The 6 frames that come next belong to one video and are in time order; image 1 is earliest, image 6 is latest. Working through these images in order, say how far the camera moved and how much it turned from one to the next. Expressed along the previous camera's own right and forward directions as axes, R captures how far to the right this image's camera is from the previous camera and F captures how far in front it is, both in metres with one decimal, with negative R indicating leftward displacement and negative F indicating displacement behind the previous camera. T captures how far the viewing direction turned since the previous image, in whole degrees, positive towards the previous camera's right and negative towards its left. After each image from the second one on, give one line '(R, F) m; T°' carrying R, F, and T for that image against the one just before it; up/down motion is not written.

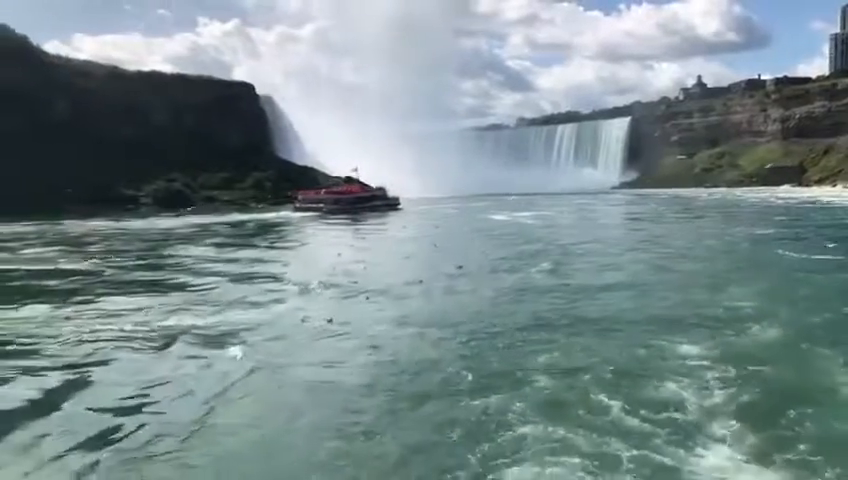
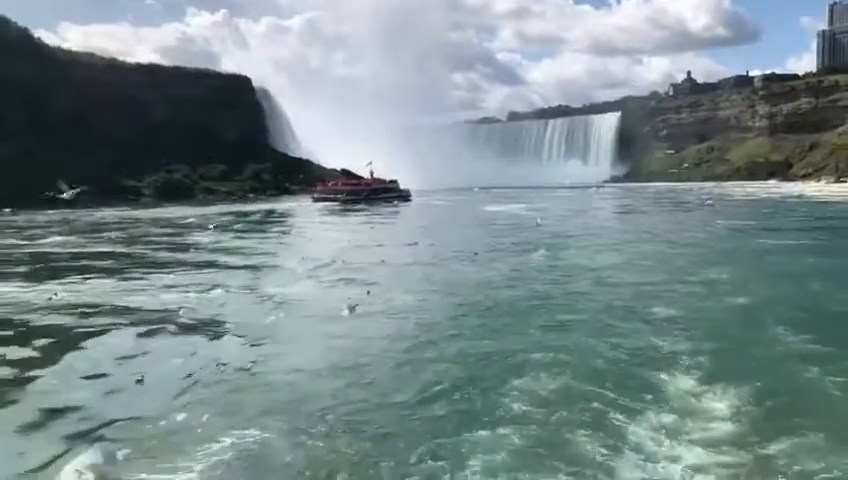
(-0.2, -0.8) m; +1°
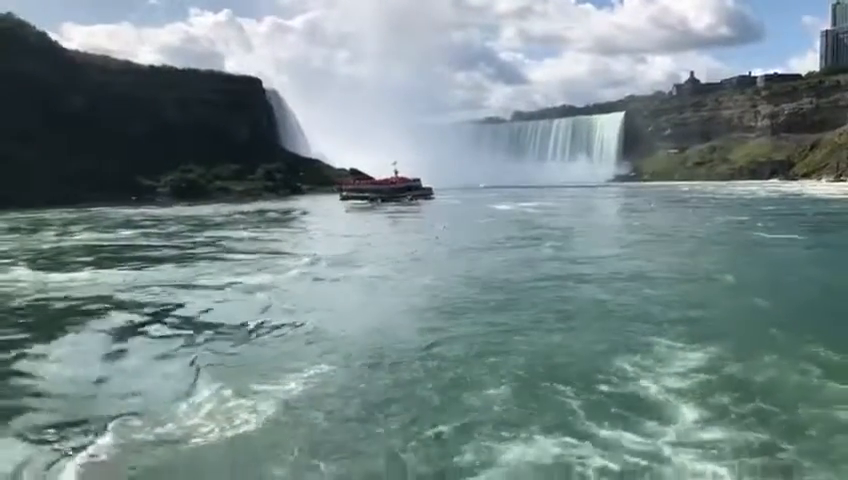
(-0.3, -0.9) m; 0°
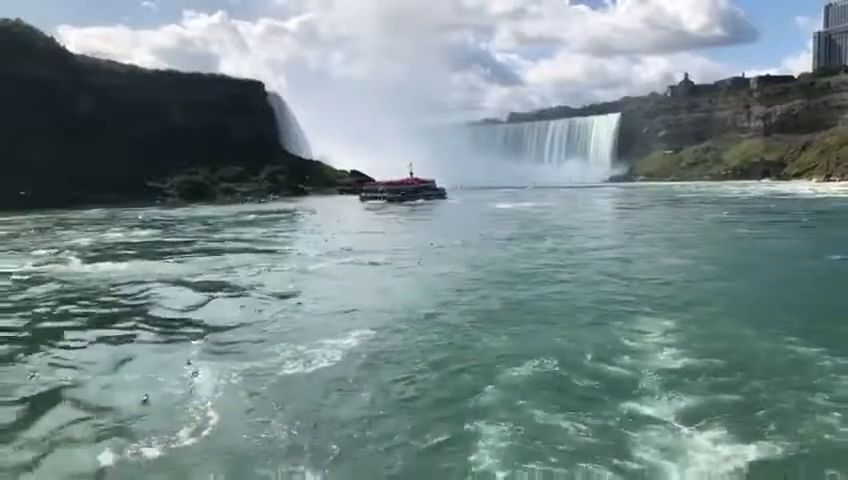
(-0.2, -0.9) m; 0°
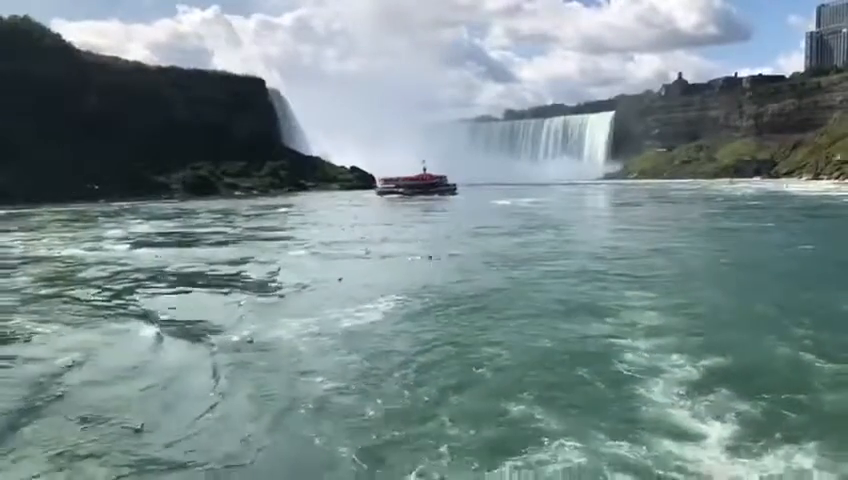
(-0.3, -0.9) m; 0°
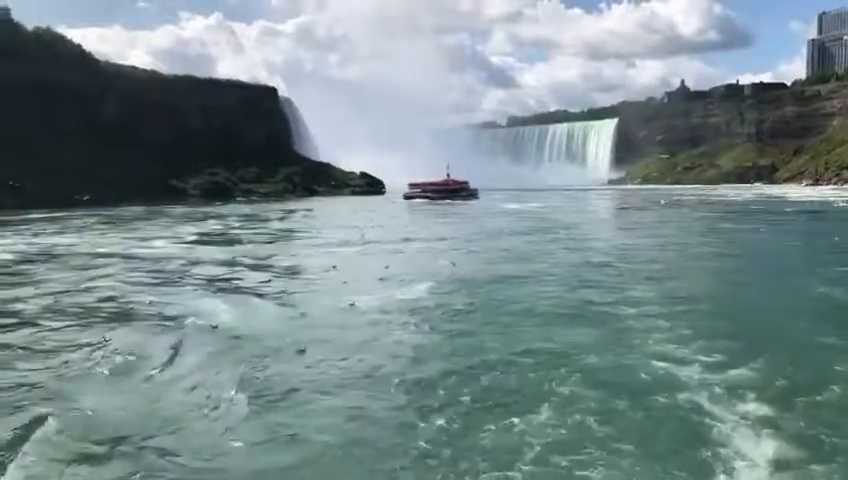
(-0.3, -1.1) m; 0°
